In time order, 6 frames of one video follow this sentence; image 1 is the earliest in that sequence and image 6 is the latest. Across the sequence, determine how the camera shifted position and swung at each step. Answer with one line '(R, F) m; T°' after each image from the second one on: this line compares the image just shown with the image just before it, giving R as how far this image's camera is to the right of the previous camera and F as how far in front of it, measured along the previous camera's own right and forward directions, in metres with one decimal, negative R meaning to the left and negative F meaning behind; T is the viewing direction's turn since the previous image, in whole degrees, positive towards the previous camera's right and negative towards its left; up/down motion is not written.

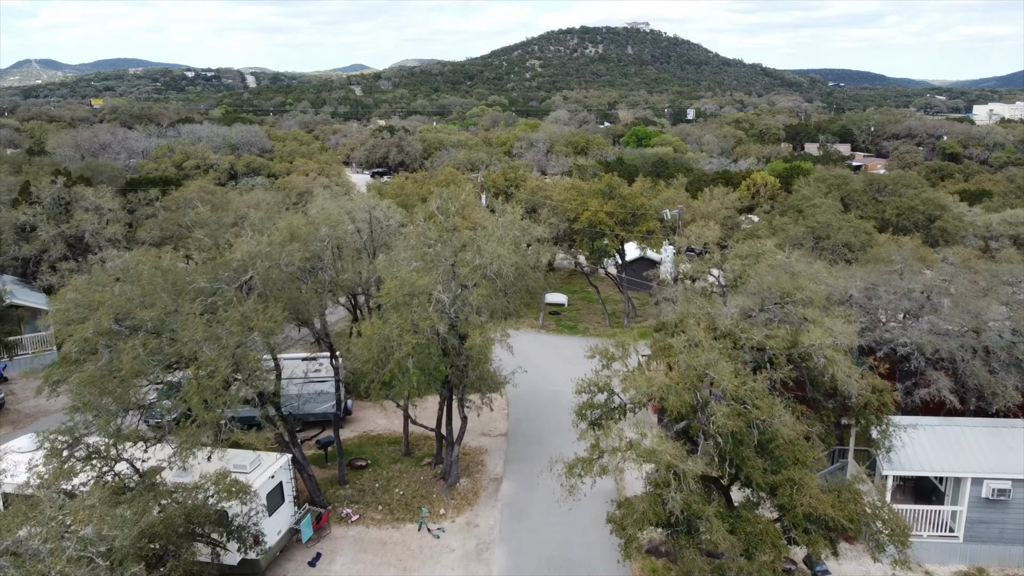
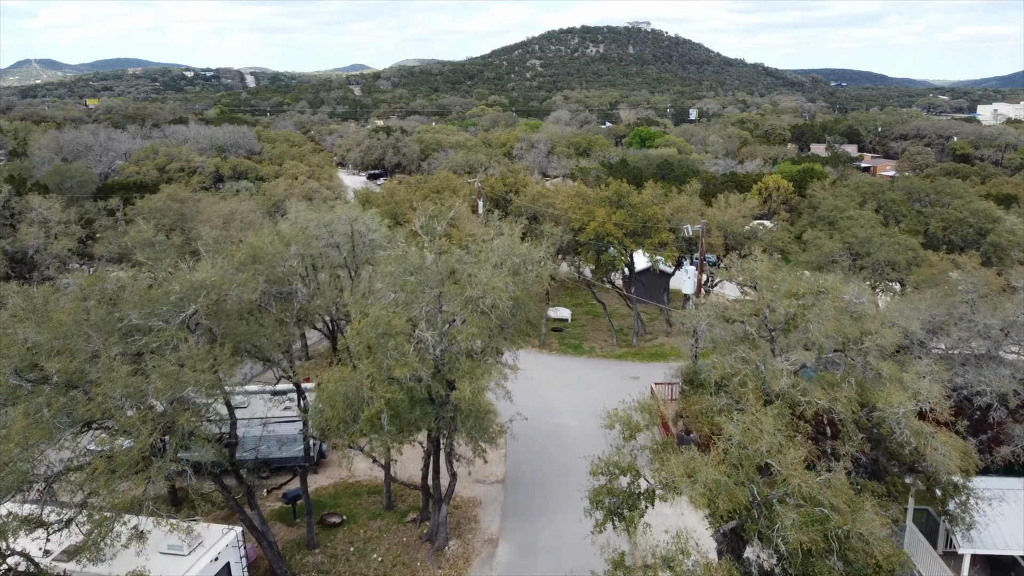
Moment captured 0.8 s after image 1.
(0.0, +2.2) m; 0°
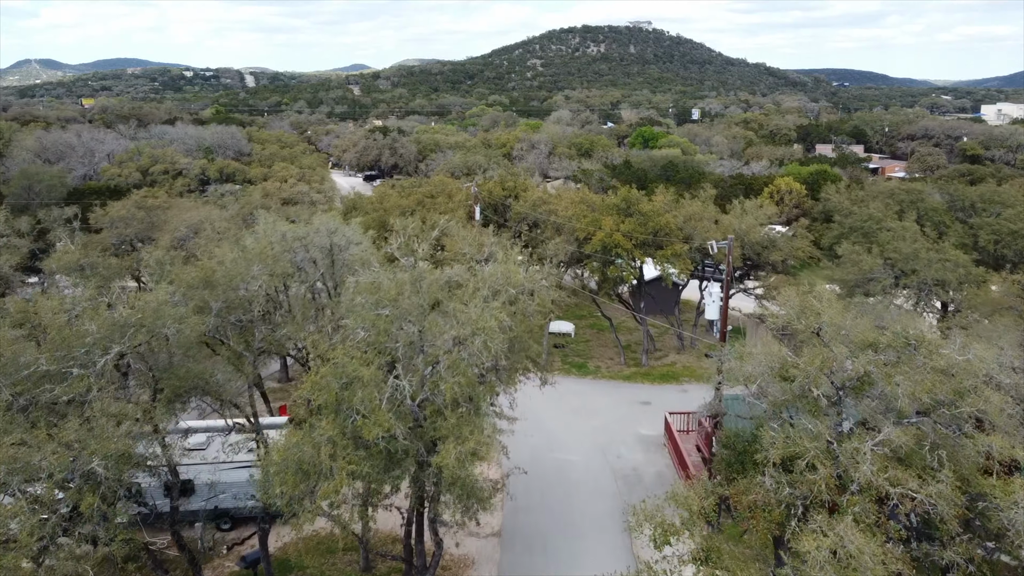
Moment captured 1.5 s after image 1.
(0.0, +1.9) m; 0°
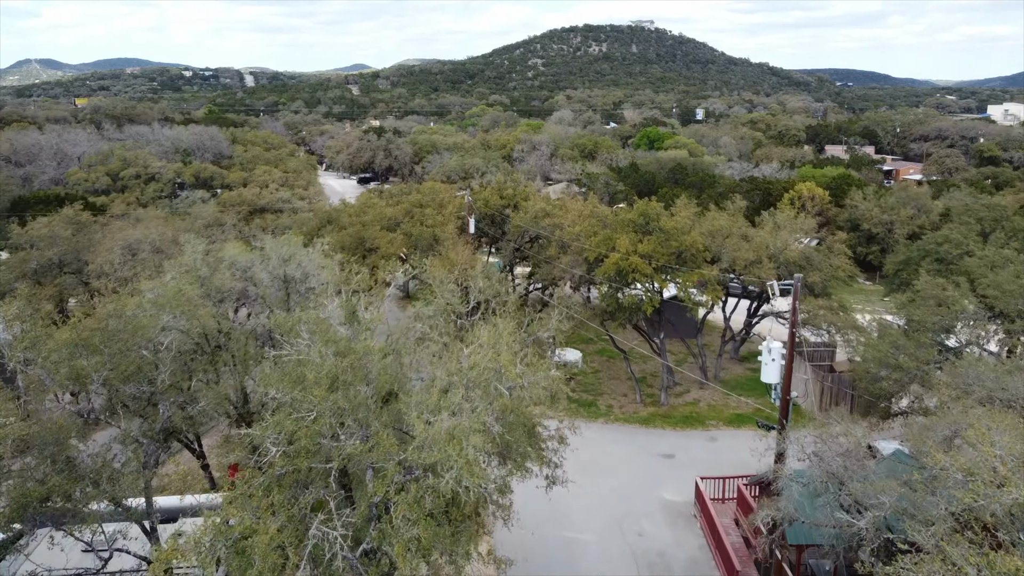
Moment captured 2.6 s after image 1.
(+0.1, +3.1) m; 0°
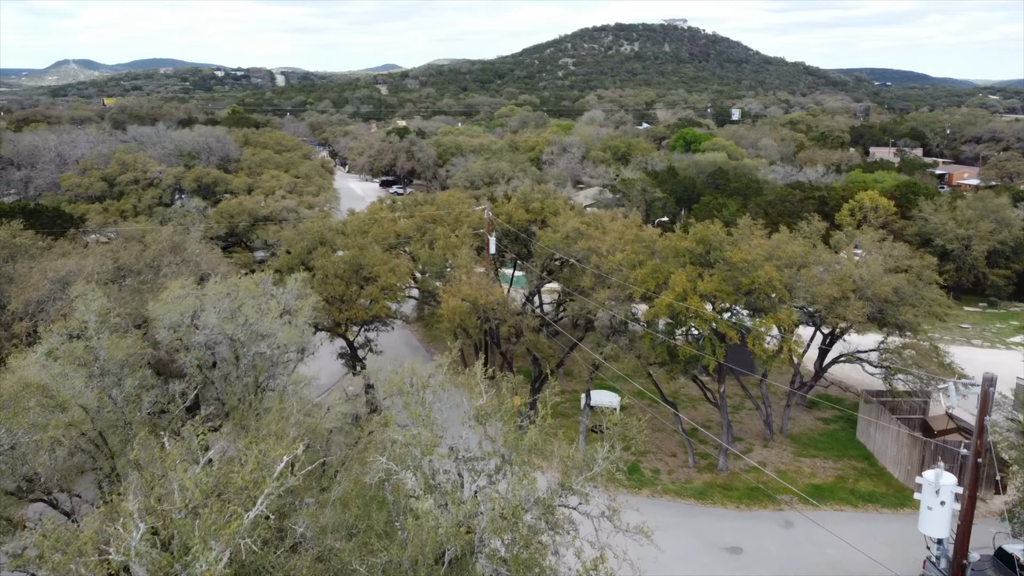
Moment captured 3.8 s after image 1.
(0.0, +3.4) m; -2°
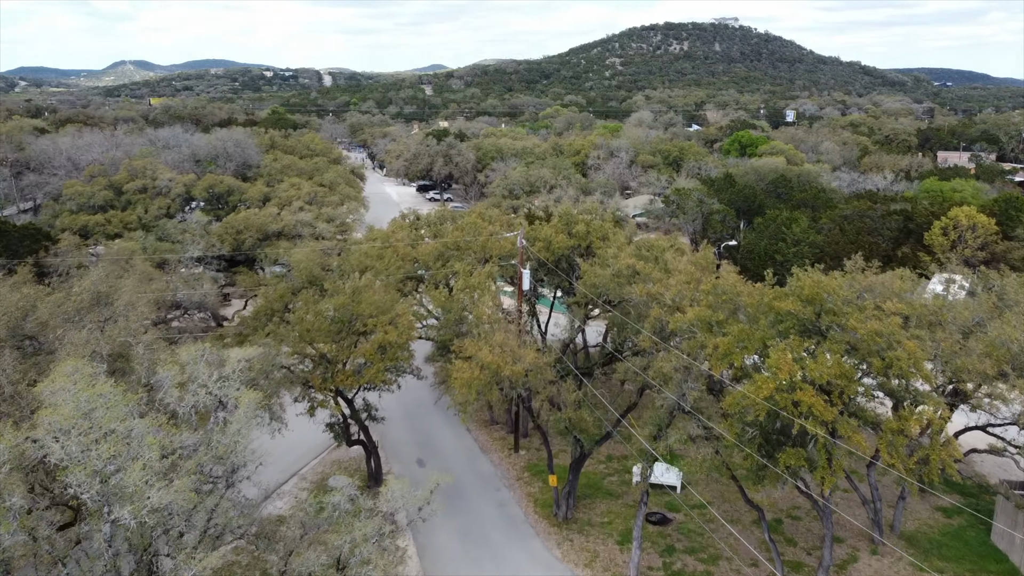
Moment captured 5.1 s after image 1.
(+0.1, +3.7) m; -3°
